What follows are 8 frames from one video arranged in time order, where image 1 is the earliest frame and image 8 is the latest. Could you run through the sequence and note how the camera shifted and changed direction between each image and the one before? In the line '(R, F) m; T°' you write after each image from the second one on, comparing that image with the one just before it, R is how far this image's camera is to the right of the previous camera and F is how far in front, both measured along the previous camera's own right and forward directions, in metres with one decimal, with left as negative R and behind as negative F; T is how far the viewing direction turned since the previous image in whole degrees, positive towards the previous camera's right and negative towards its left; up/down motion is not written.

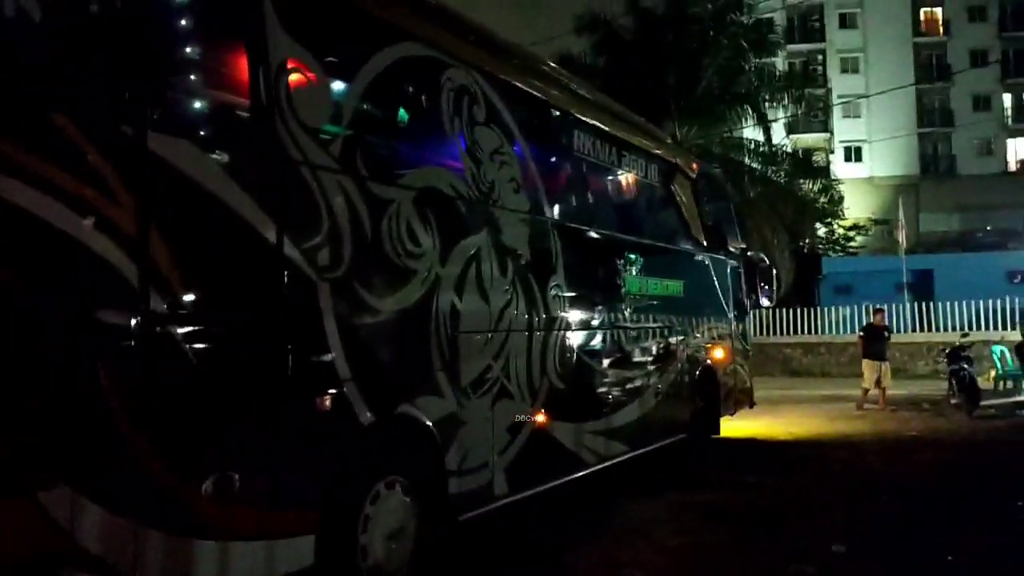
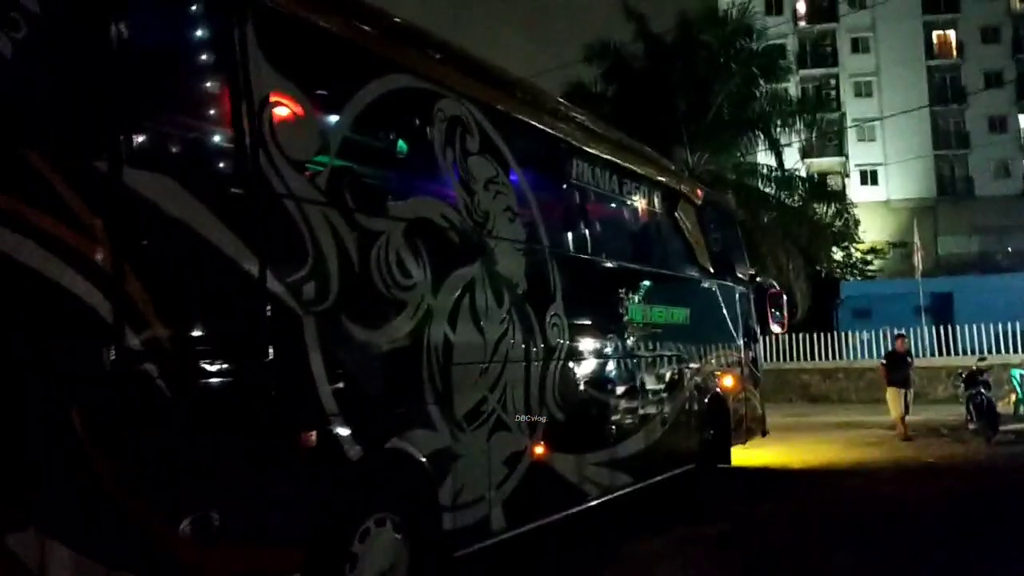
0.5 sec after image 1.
(+0.1, +0.1) m; -1°
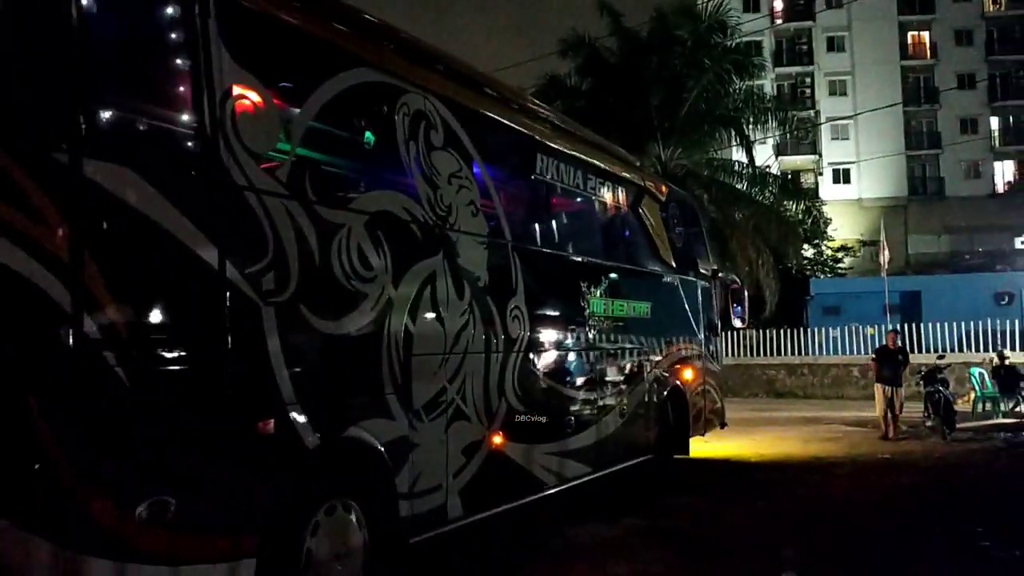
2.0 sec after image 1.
(+0.1, -0.1) m; +2°
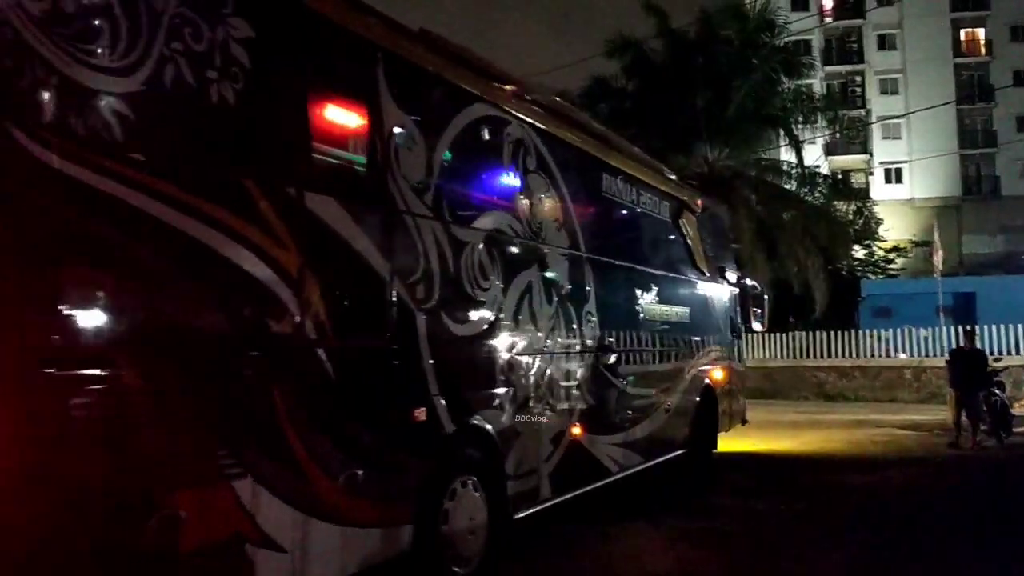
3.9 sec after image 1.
(-0.3, -0.8) m; -3°
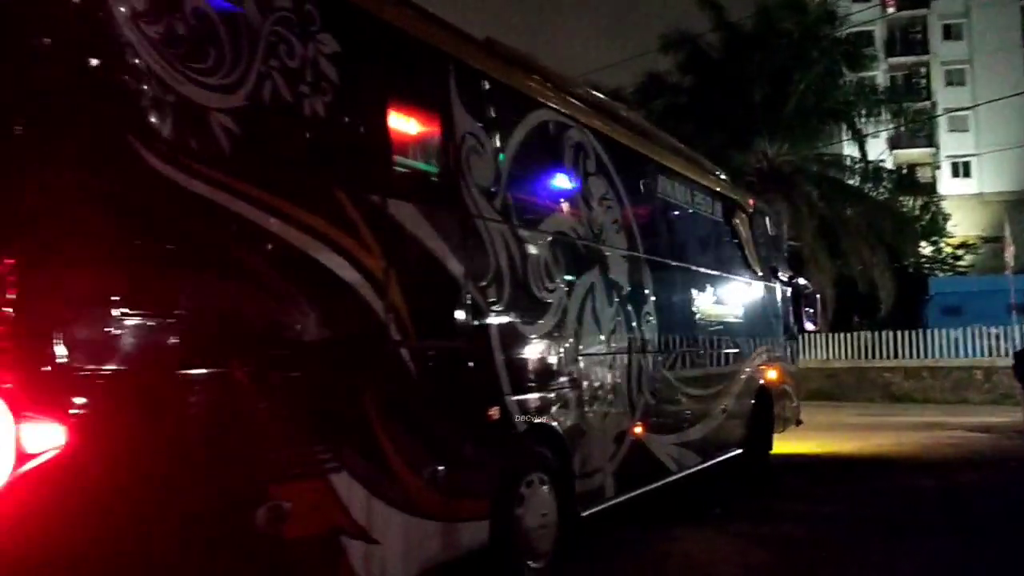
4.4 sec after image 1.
(-0.1, -0.1) m; -4°
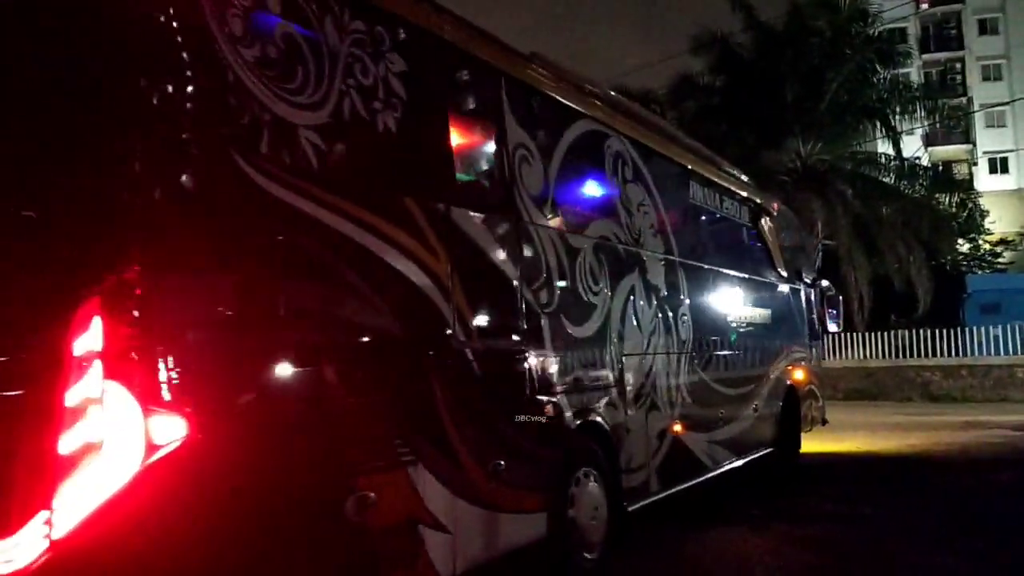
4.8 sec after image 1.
(-0.1, 0.0) m; -2°
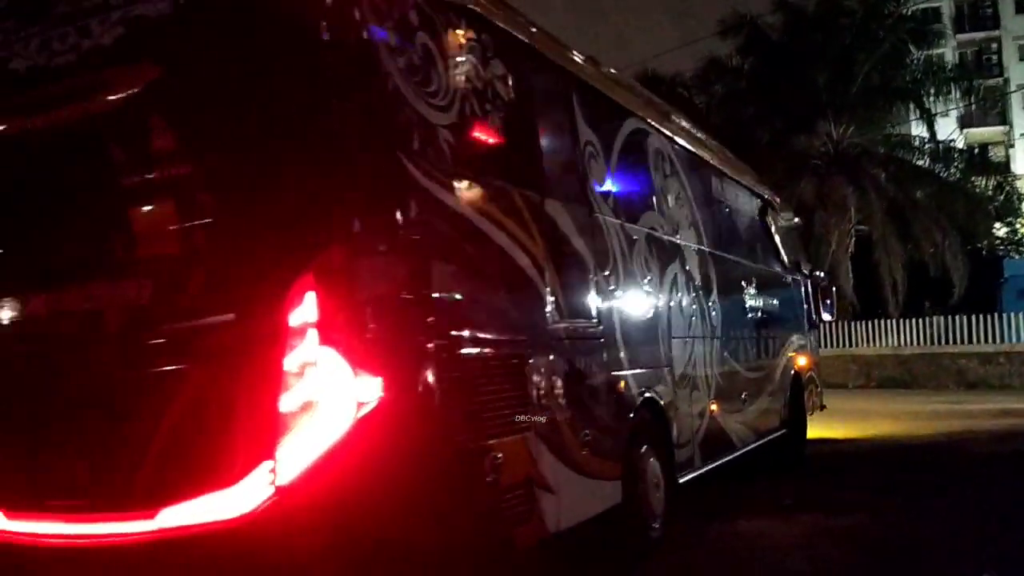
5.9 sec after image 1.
(+0.1, +0.9) m; -2°
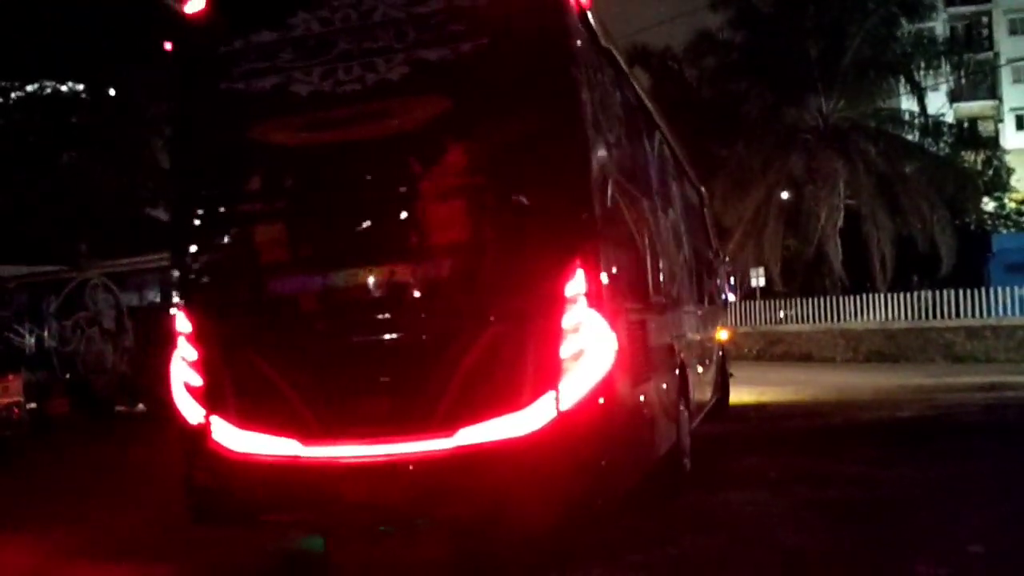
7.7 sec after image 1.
(+0.1, +0.4) m; +1°
